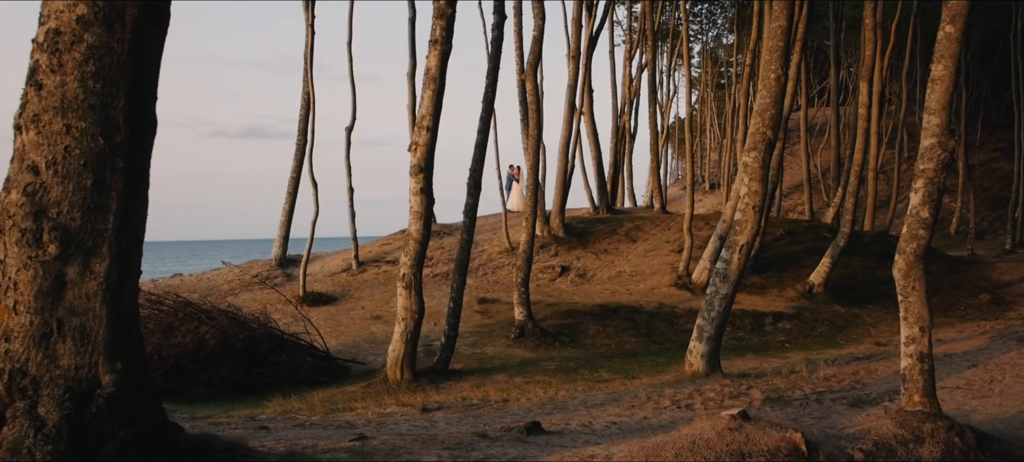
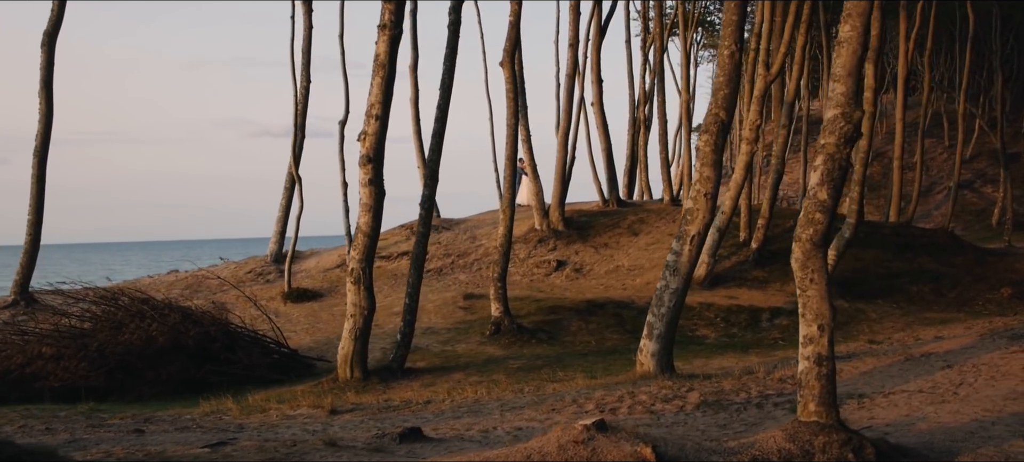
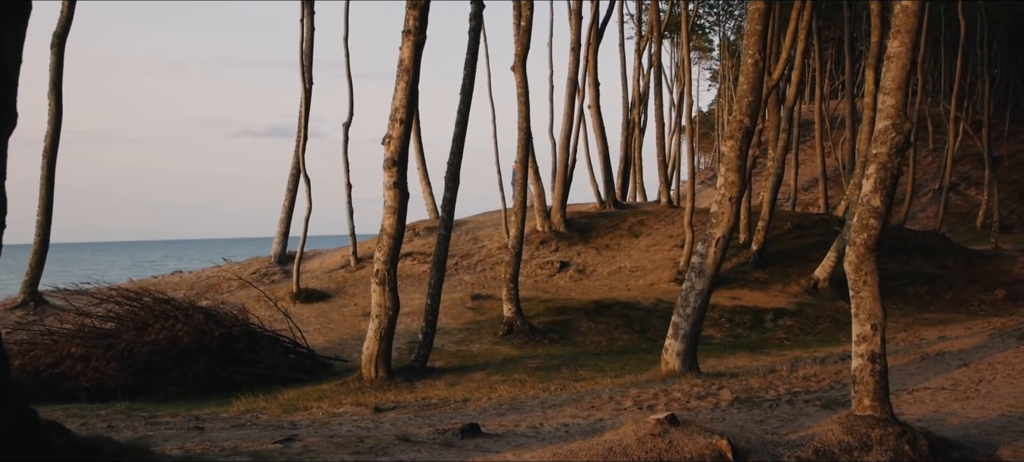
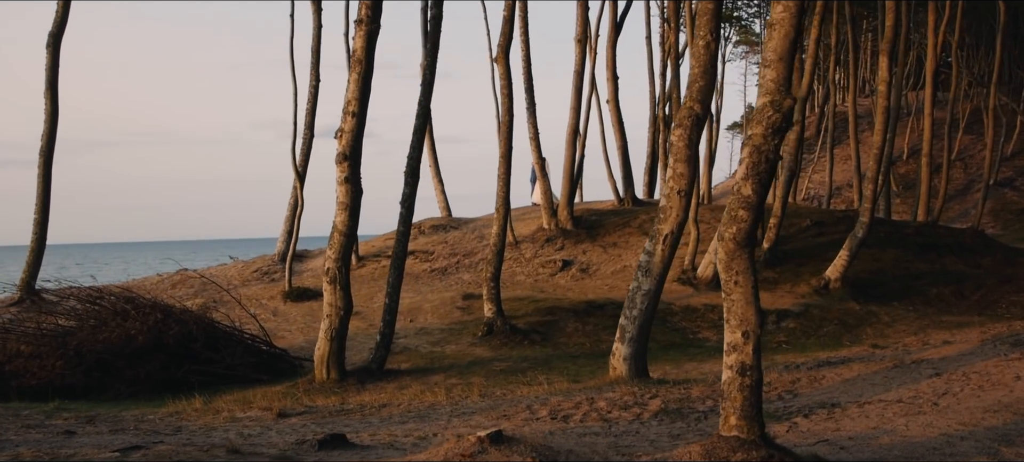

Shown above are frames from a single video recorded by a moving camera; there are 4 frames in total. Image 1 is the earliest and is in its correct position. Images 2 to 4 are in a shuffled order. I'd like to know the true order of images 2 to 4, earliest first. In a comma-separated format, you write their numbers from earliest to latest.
3, 2, 4
